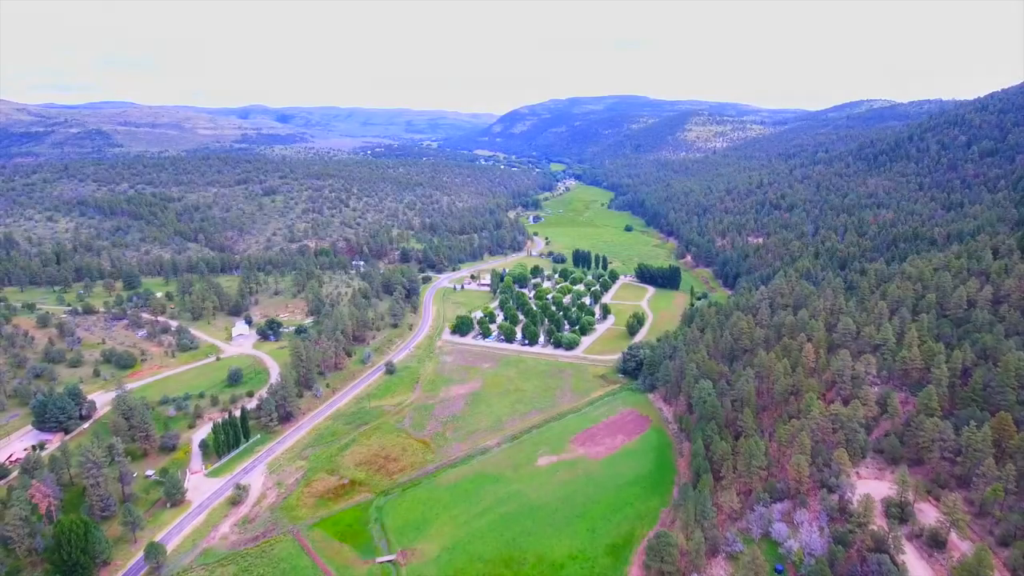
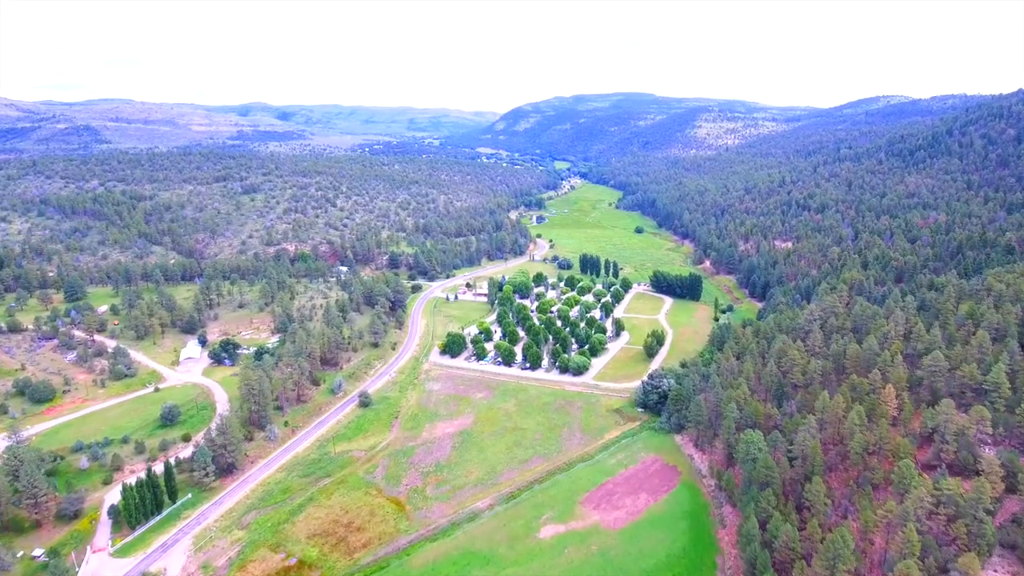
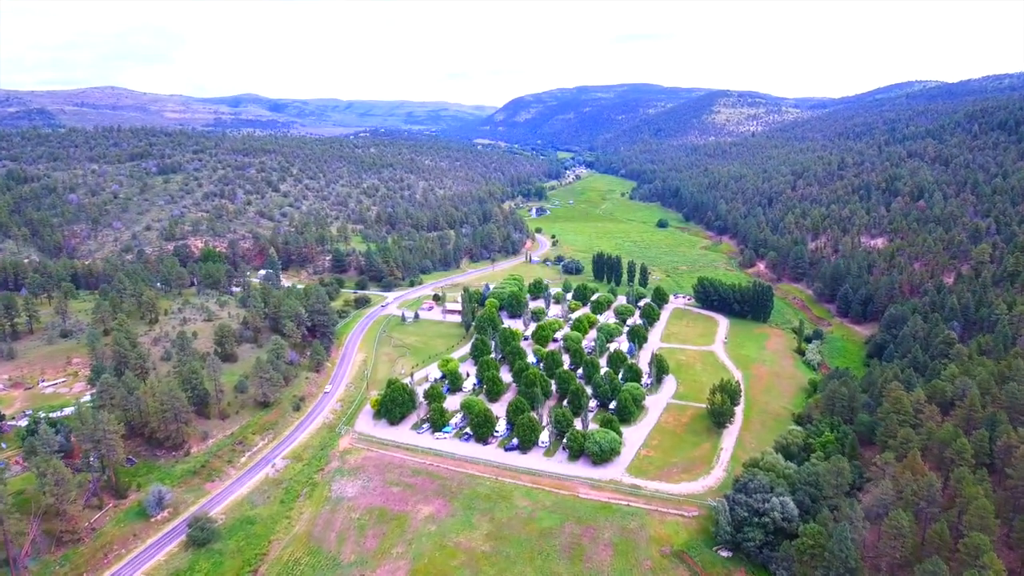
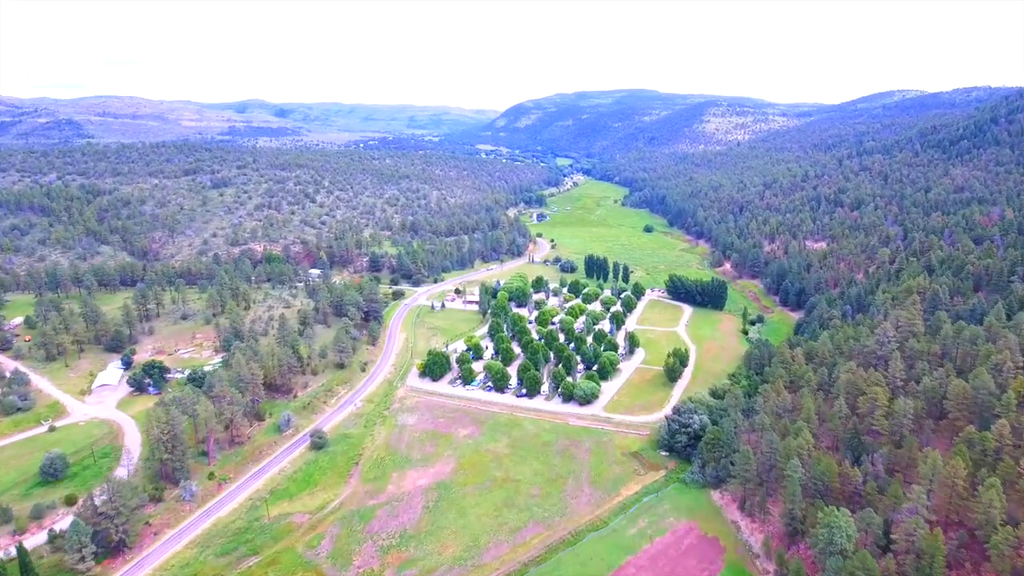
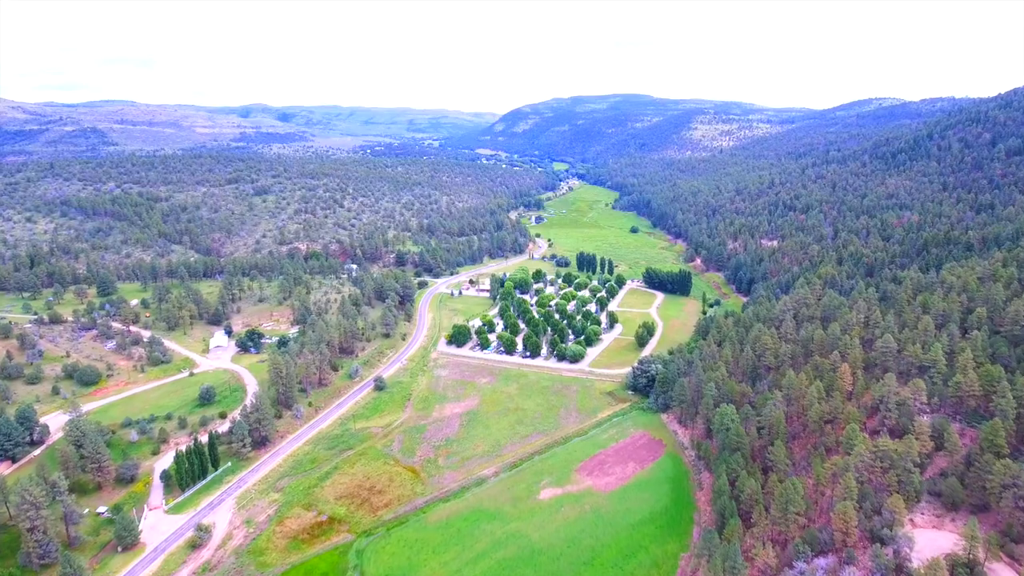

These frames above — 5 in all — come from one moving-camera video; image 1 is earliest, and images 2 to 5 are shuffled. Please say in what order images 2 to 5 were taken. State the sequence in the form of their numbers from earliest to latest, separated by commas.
5, 2, 4, 3
